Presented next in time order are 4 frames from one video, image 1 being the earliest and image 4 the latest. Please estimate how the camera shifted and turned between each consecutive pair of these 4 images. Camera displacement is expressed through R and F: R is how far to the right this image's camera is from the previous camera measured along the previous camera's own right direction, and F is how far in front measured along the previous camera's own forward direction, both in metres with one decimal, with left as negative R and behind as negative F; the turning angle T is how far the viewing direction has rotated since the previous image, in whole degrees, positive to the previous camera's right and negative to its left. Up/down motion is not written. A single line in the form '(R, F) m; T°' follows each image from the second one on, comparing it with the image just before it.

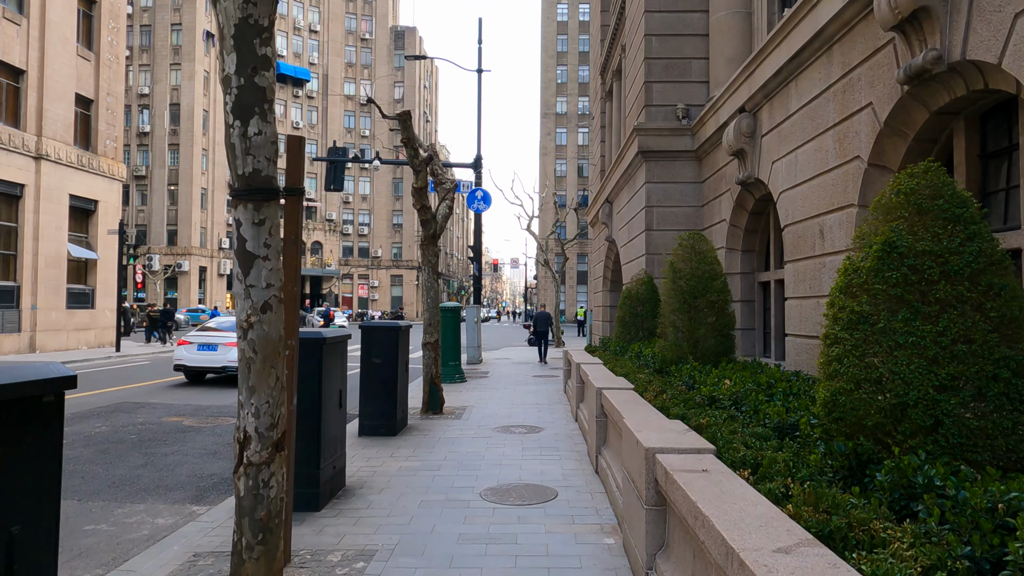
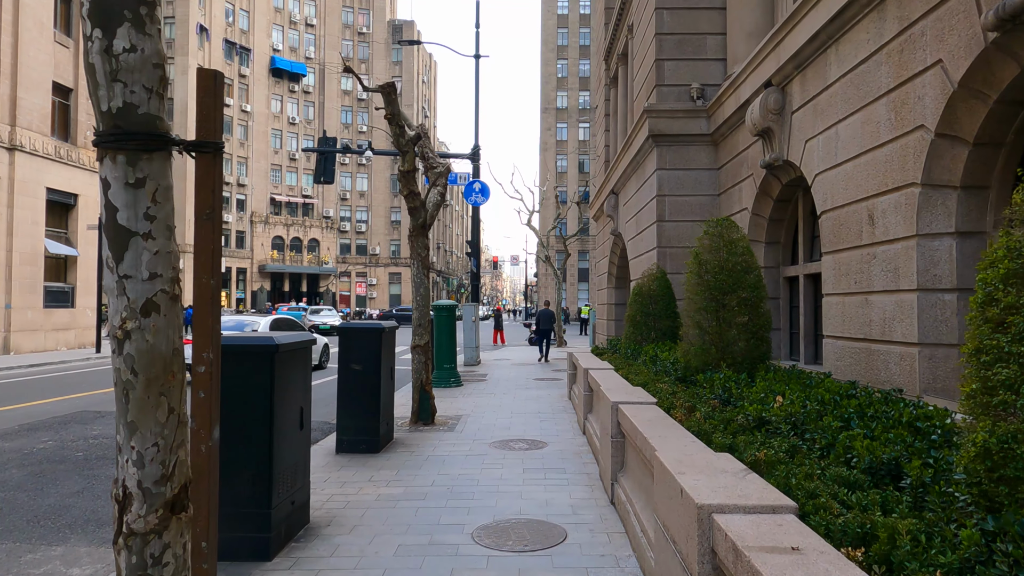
(0.0, +1.1) m; 0°
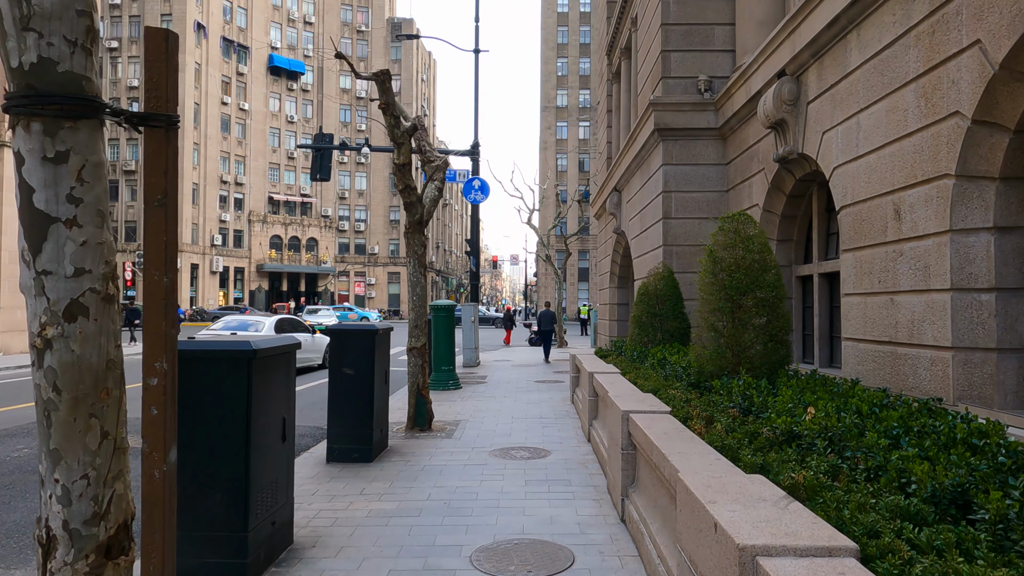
(0.0, +0.4) m; 0°
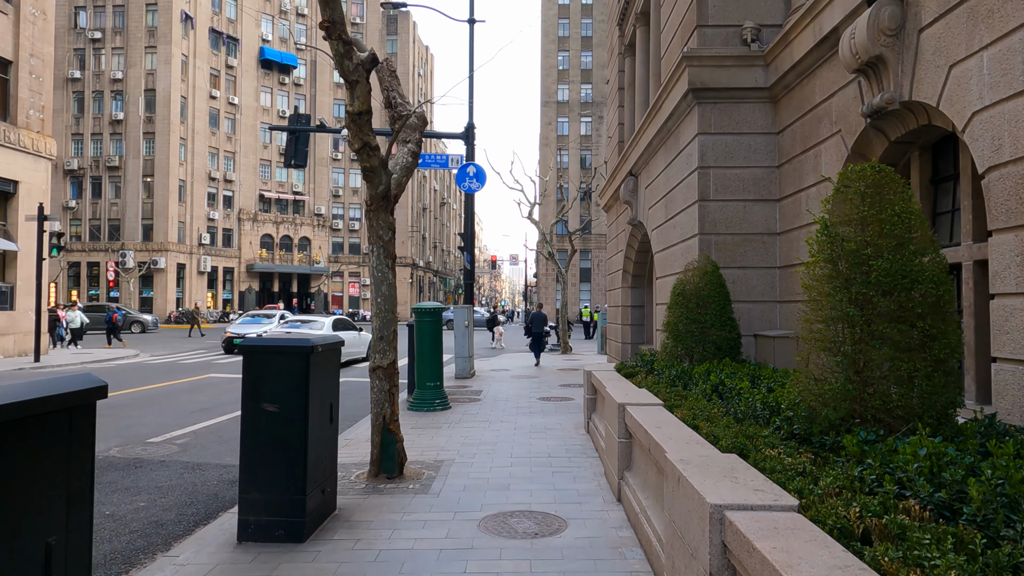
(0.0, +2.4) m; 0°
